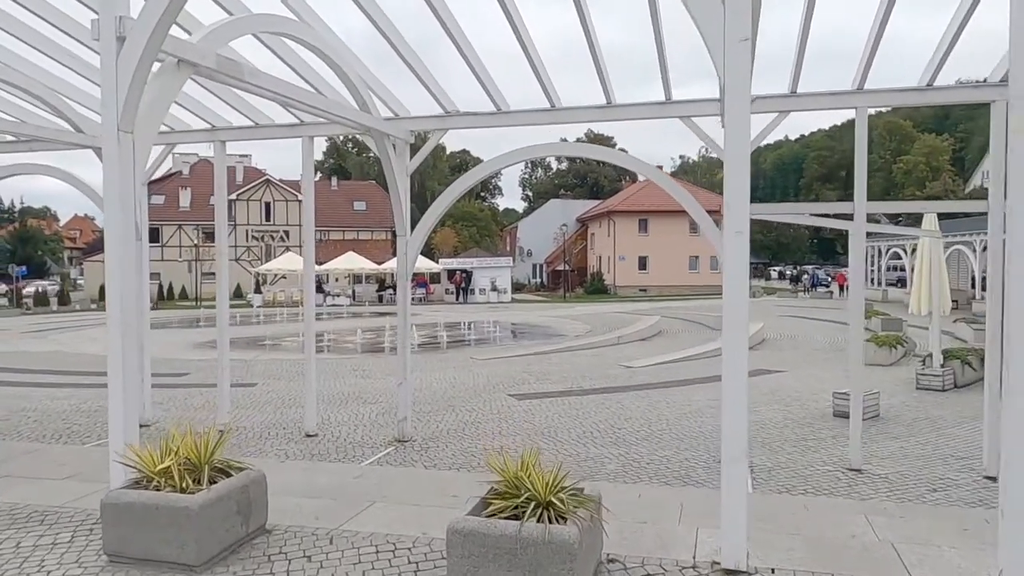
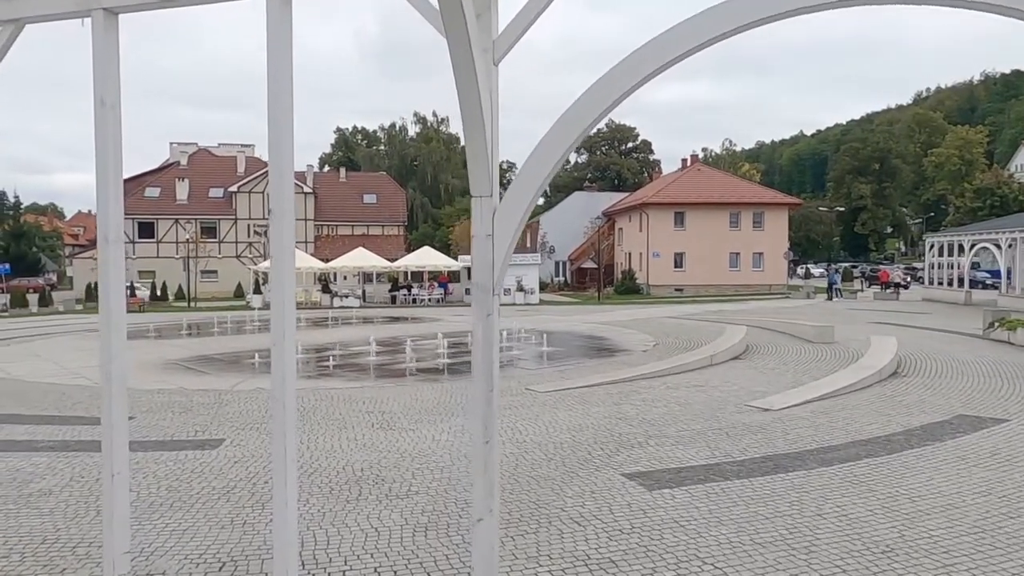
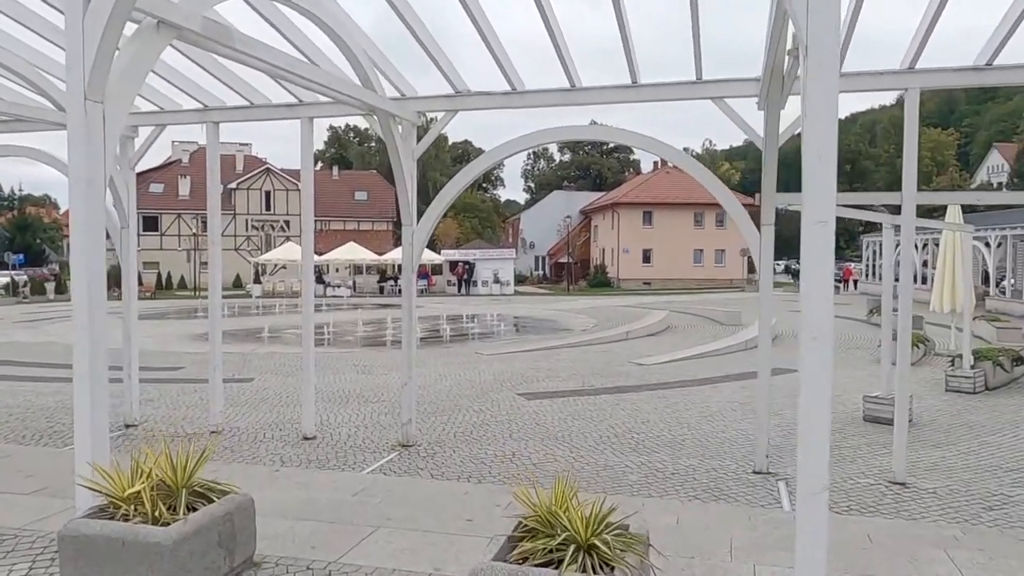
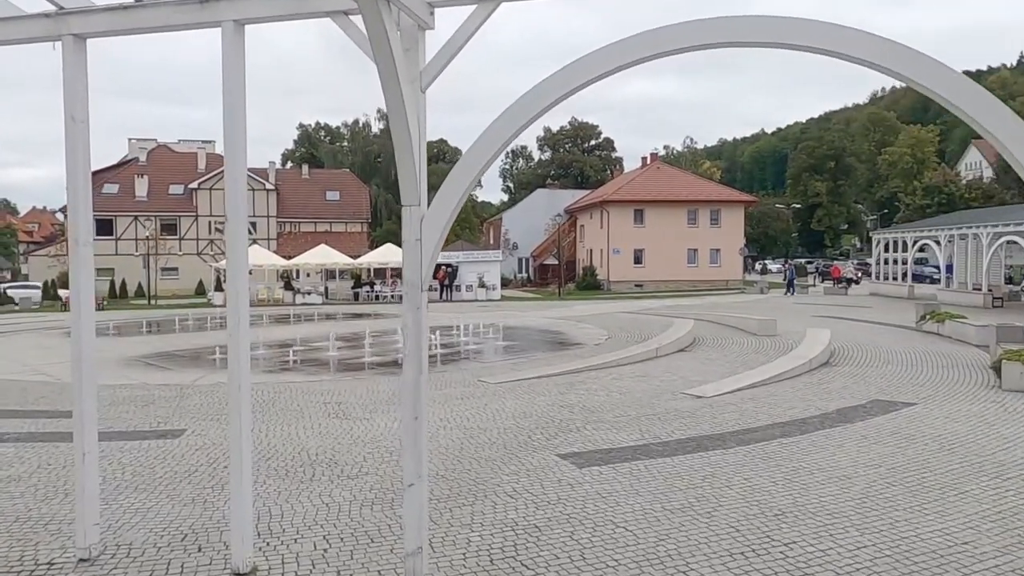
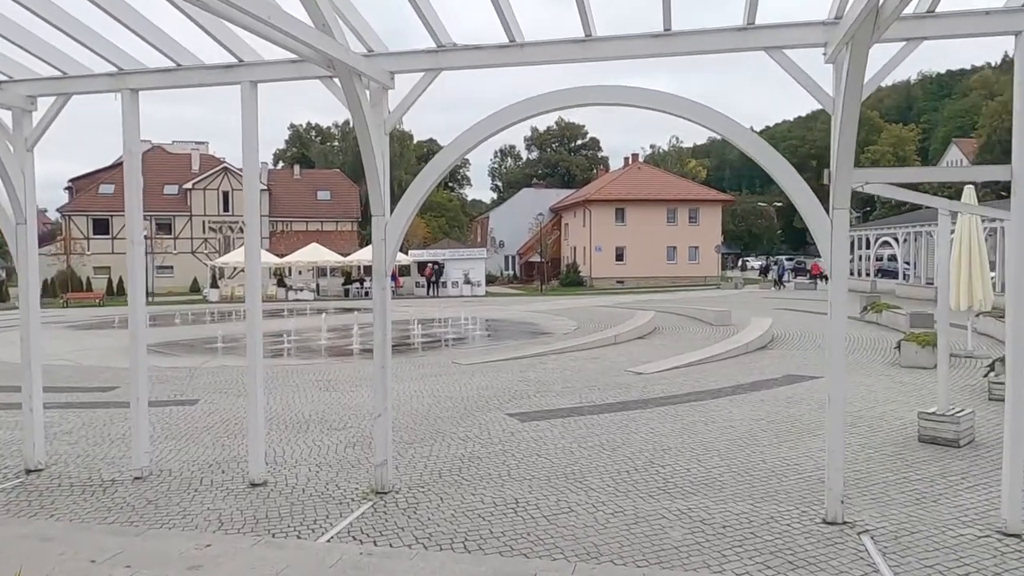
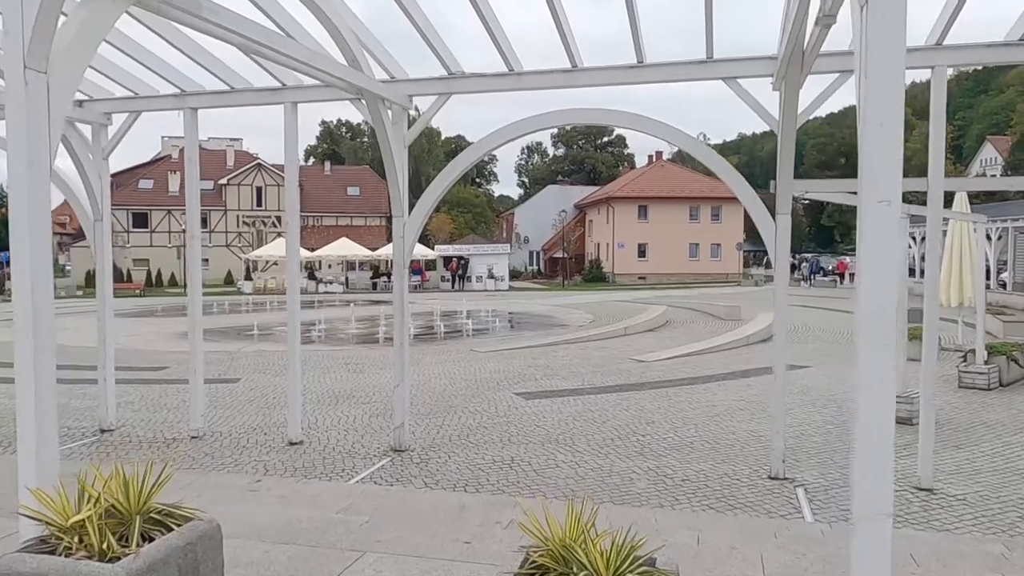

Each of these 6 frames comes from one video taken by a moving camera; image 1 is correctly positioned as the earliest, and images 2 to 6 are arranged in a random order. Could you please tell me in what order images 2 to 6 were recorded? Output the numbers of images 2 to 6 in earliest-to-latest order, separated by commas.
3, 6, 5, 4, 2
